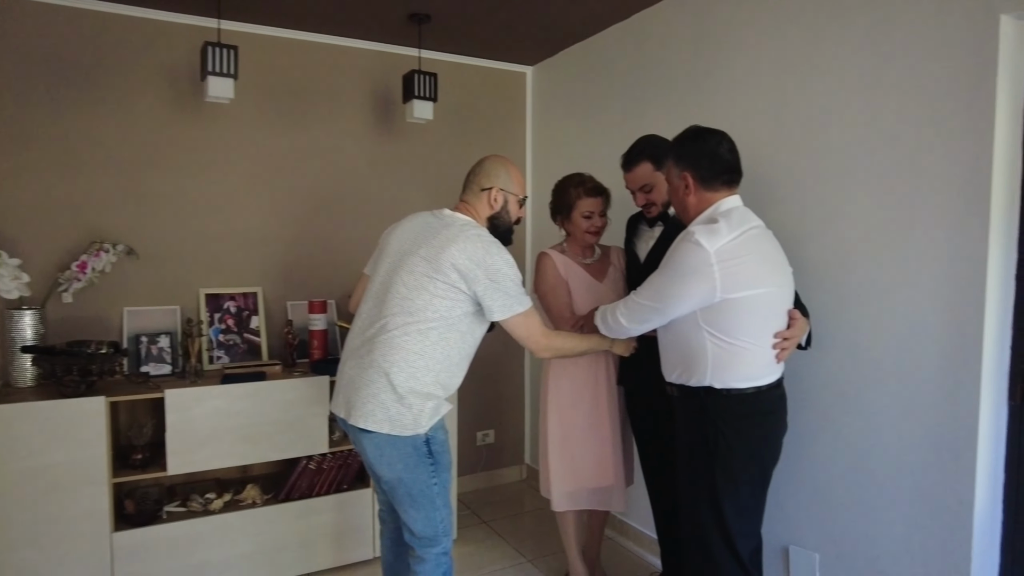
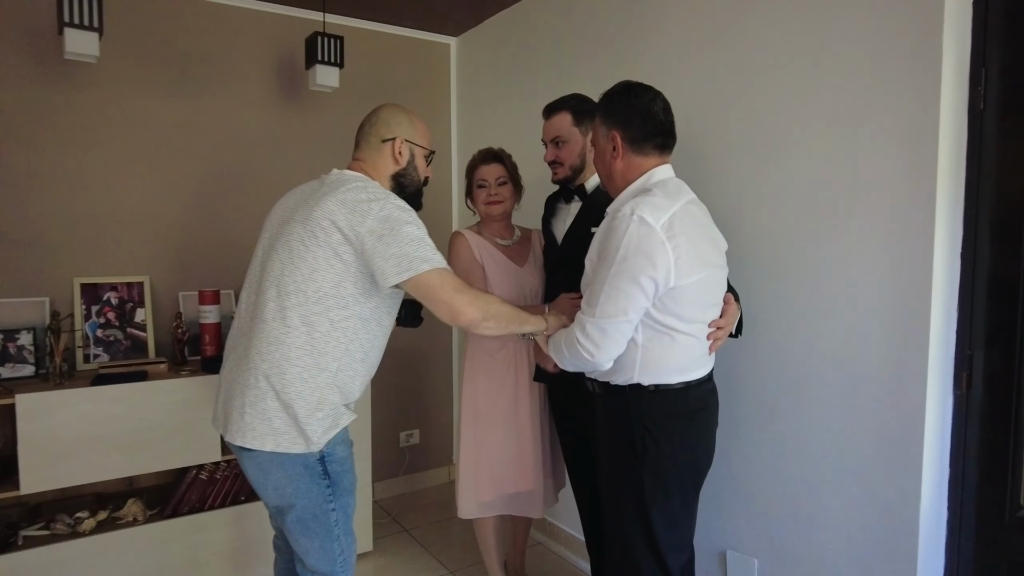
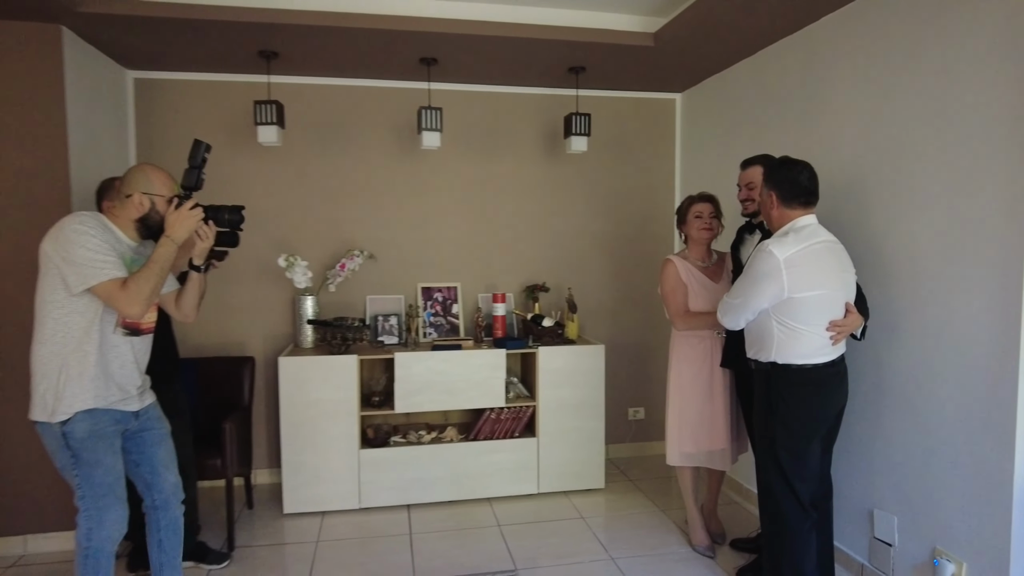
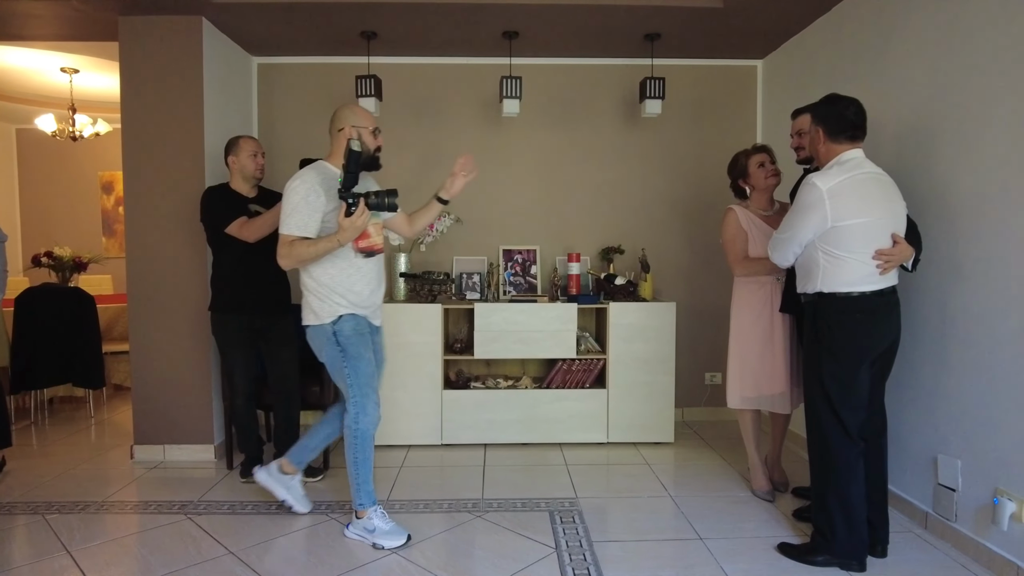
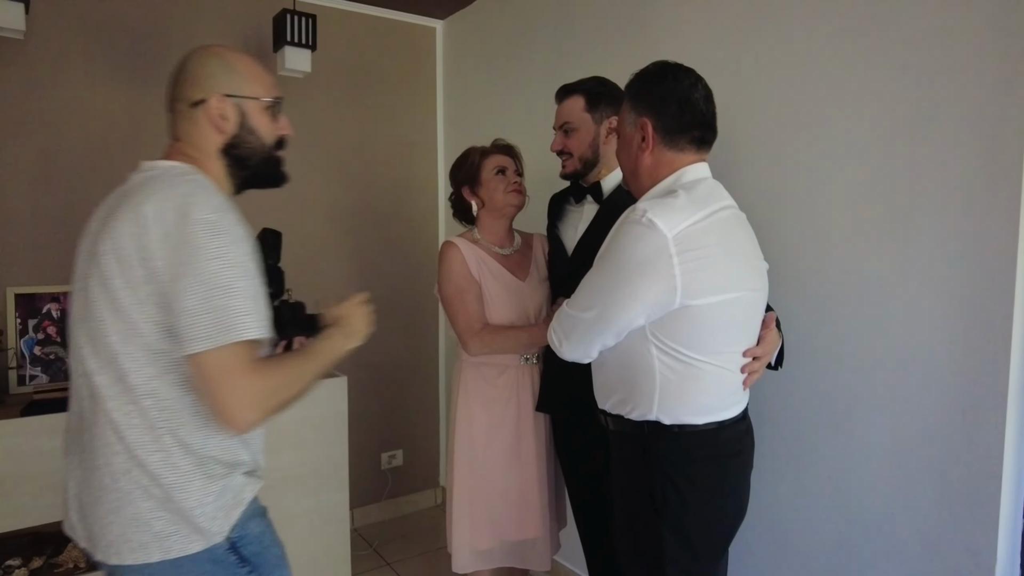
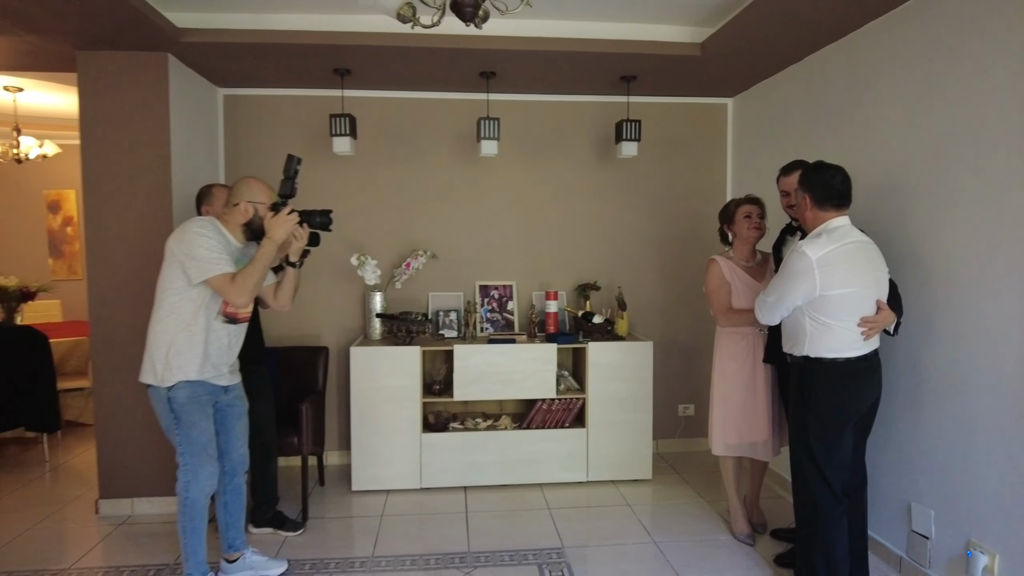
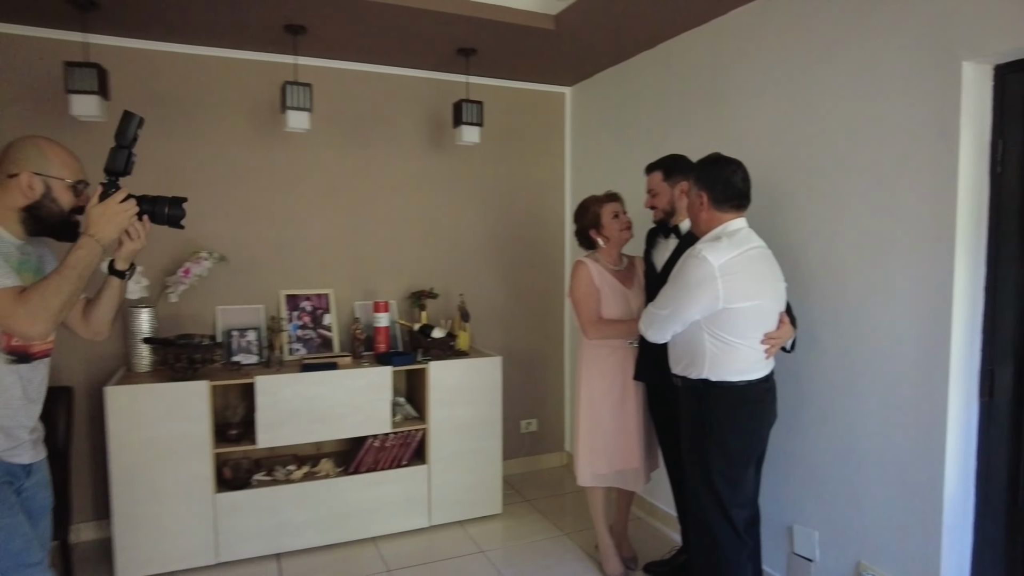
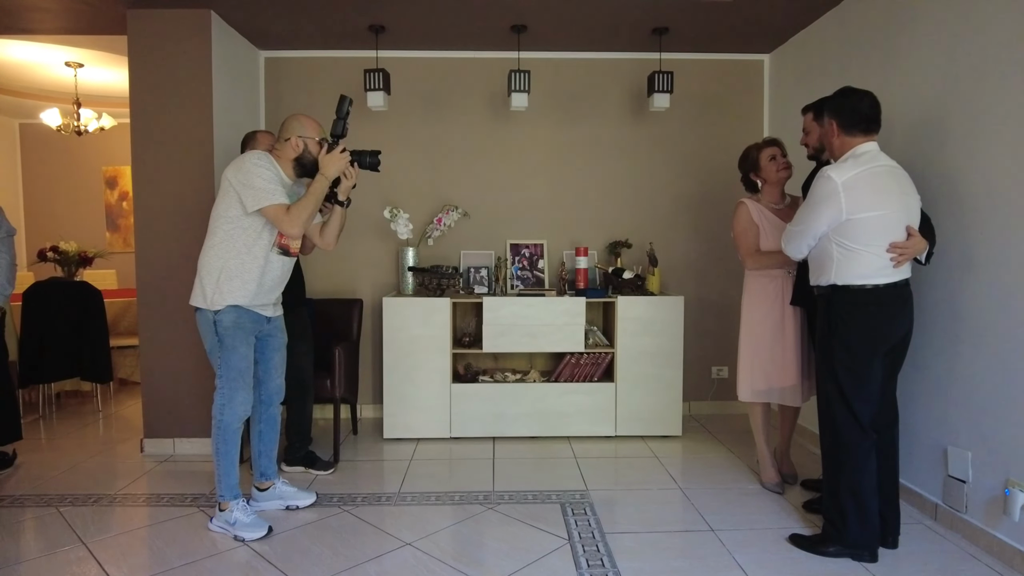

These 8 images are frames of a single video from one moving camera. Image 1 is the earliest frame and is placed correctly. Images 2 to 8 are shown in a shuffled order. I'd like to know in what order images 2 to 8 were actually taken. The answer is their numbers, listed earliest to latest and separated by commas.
2, 5, 7, 3, 6, 8, 4
